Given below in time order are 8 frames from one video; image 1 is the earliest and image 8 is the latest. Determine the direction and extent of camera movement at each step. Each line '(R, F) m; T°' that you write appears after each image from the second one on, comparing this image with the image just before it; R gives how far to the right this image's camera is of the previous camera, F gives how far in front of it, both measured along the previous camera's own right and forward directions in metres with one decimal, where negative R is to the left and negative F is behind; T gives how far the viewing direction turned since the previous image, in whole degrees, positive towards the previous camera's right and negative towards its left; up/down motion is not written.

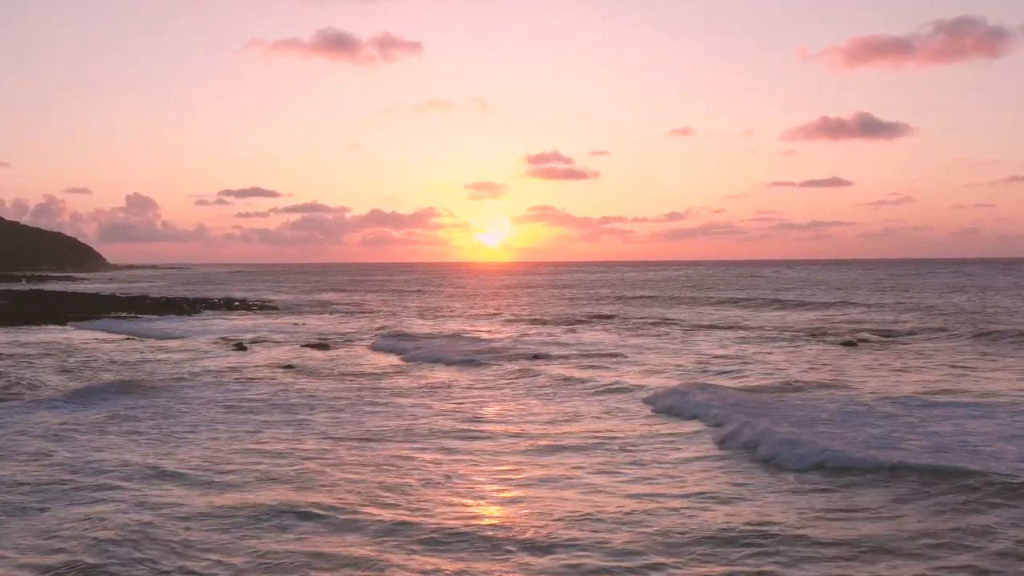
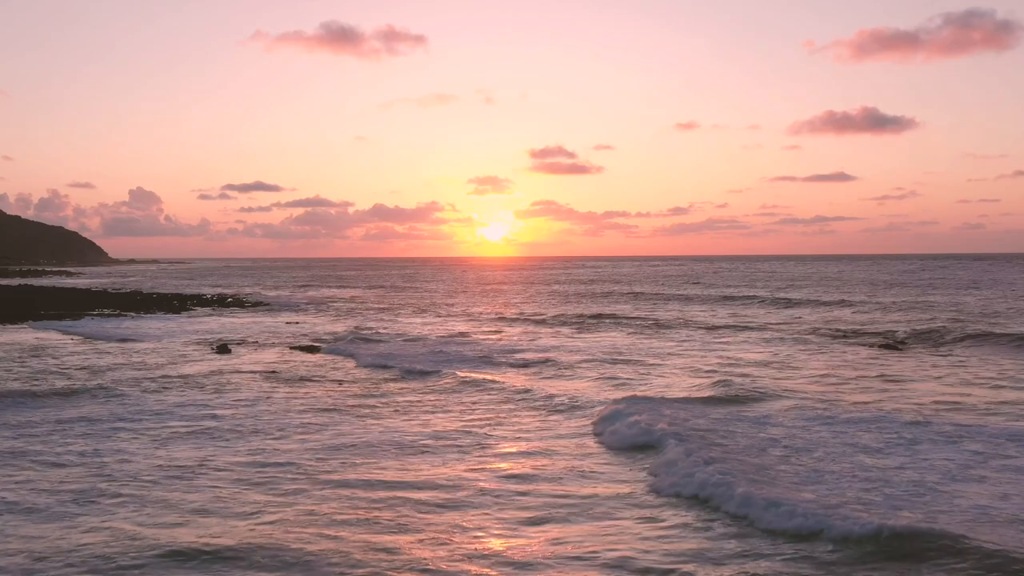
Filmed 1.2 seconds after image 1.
(0.0, +2.1) m; 0°
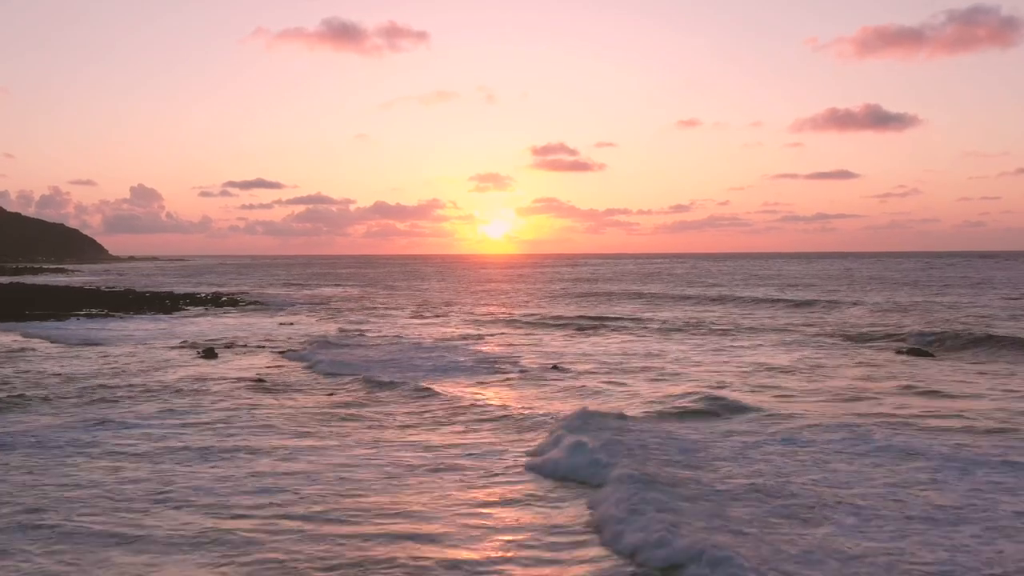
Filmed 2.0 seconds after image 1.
(-0.1, +1.5) m; 0°
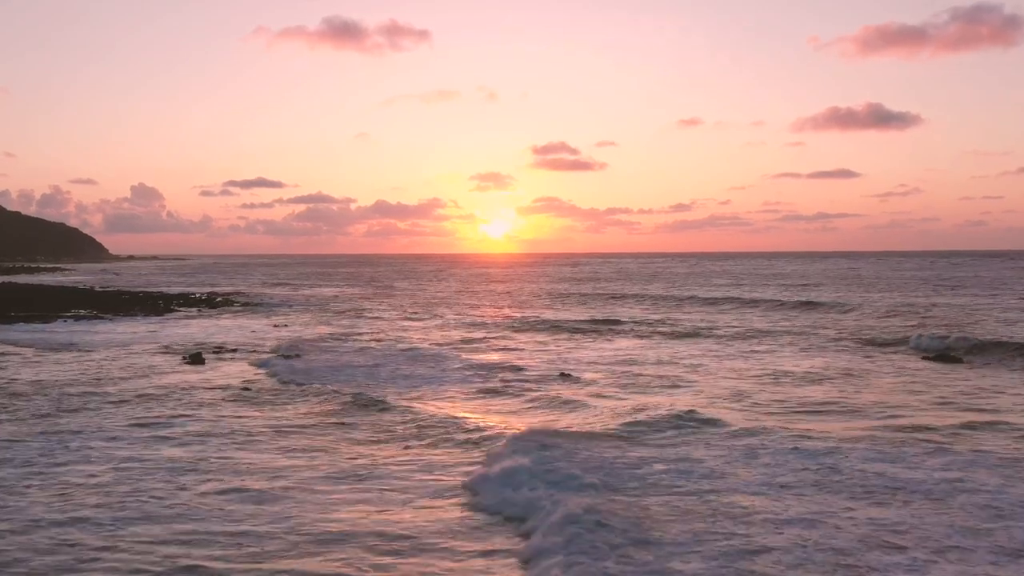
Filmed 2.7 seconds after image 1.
(0.0, +1.2) m; 0°
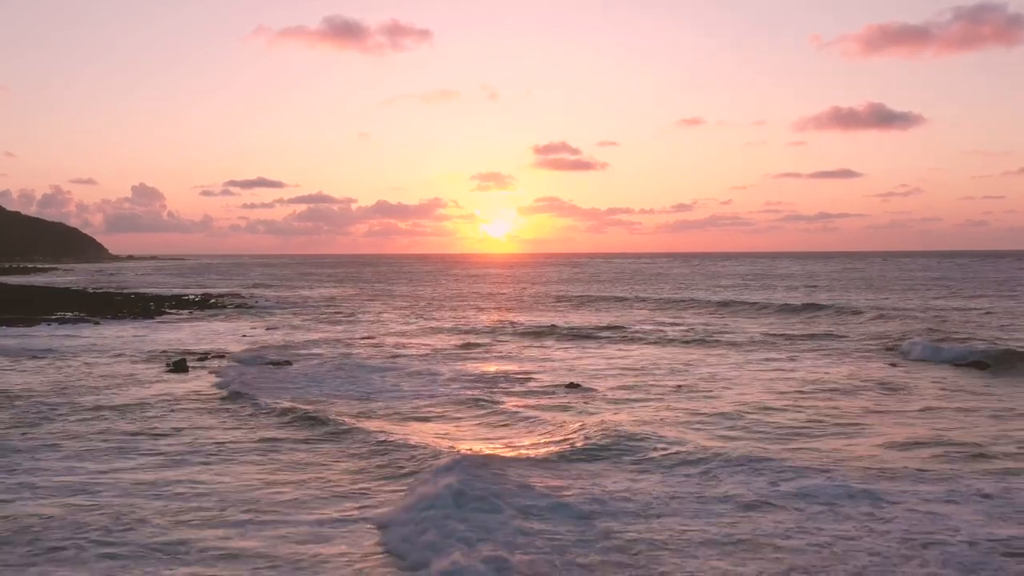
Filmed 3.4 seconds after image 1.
(-0.1, +1.4) m; 0°
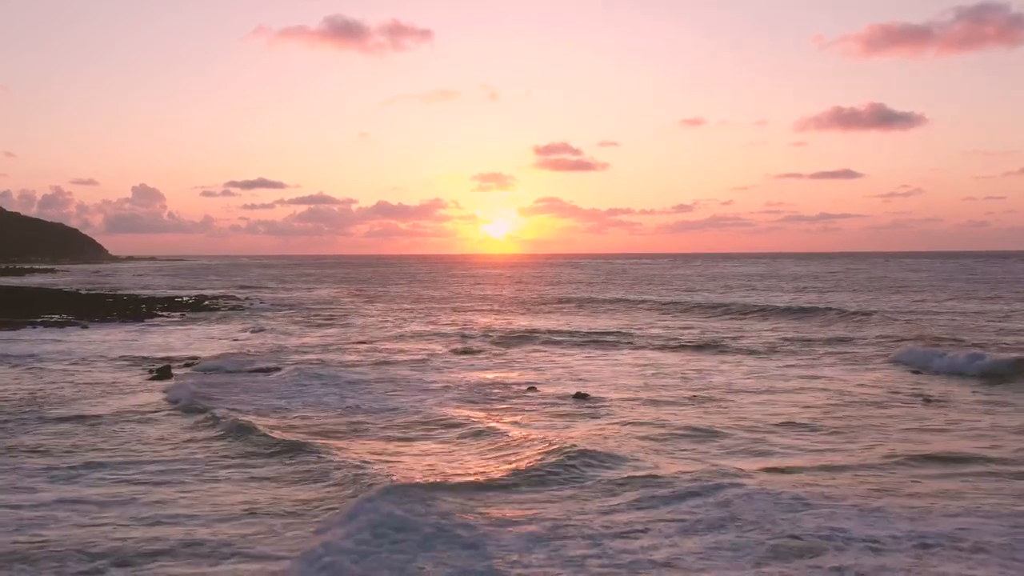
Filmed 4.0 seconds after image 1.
(0.0, +1.1) m; 0°
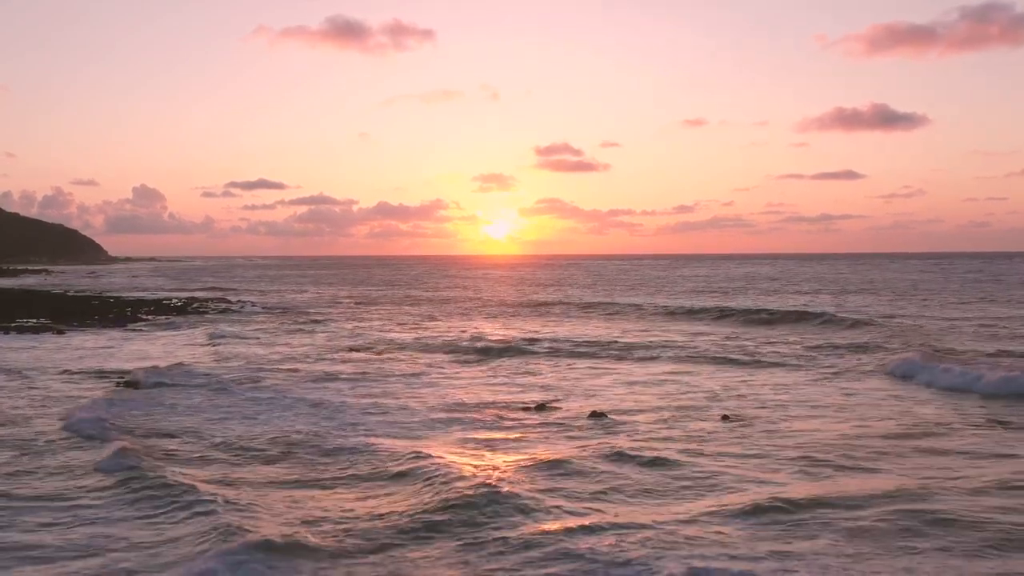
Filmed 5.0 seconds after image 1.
(0.0, +1.9) m; 0°
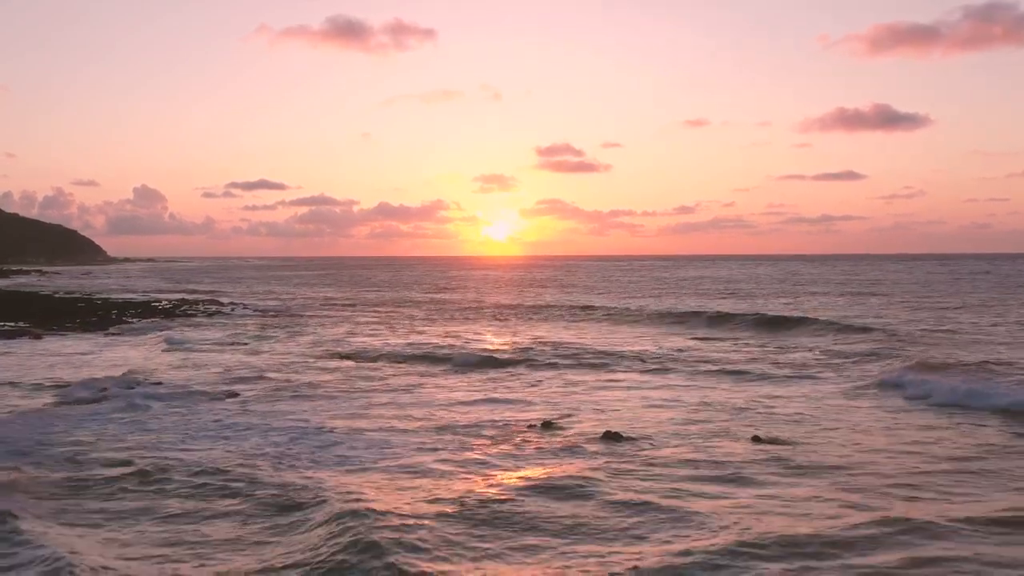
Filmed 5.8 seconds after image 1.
(0.0, +1.6) m; 0°
